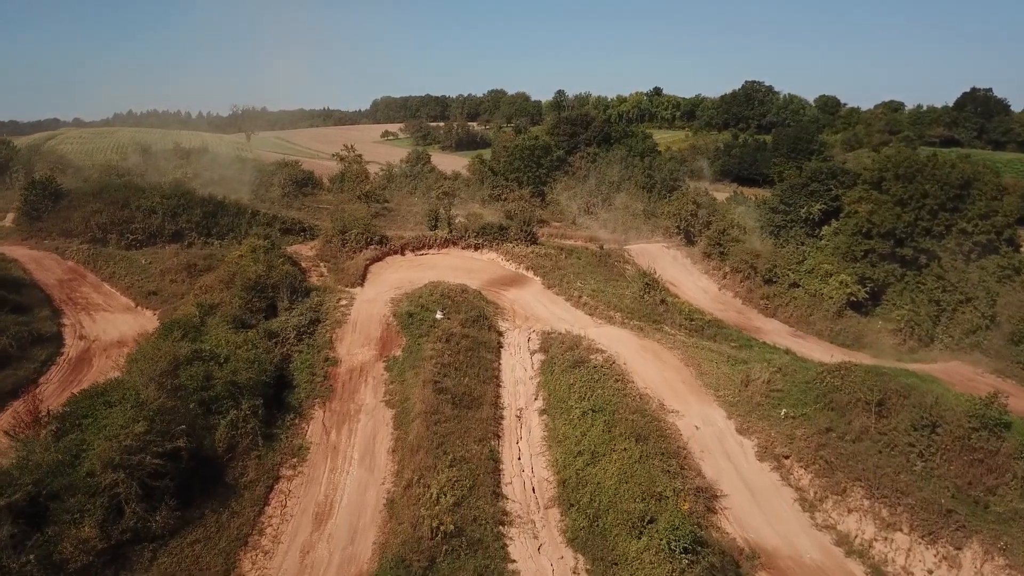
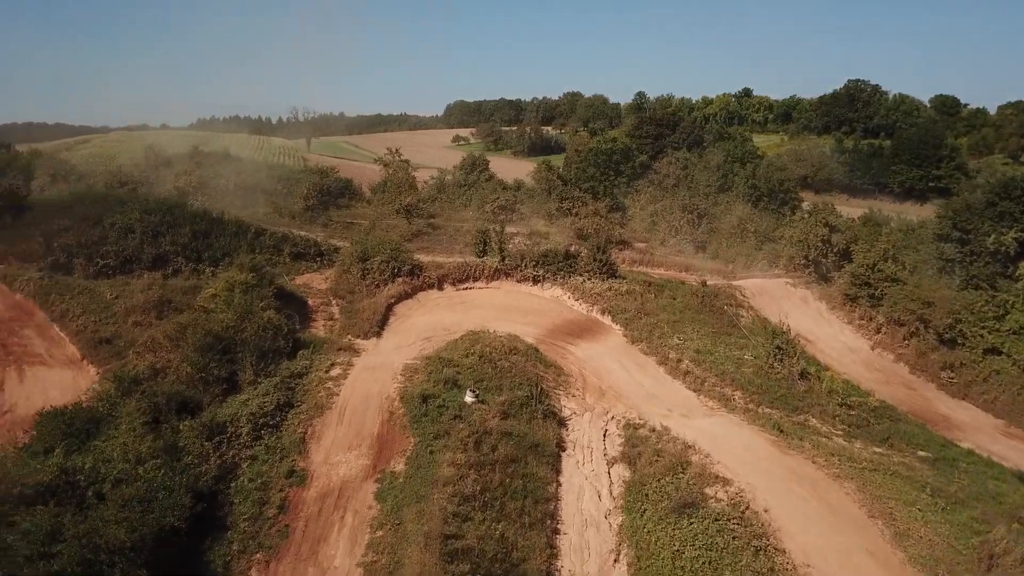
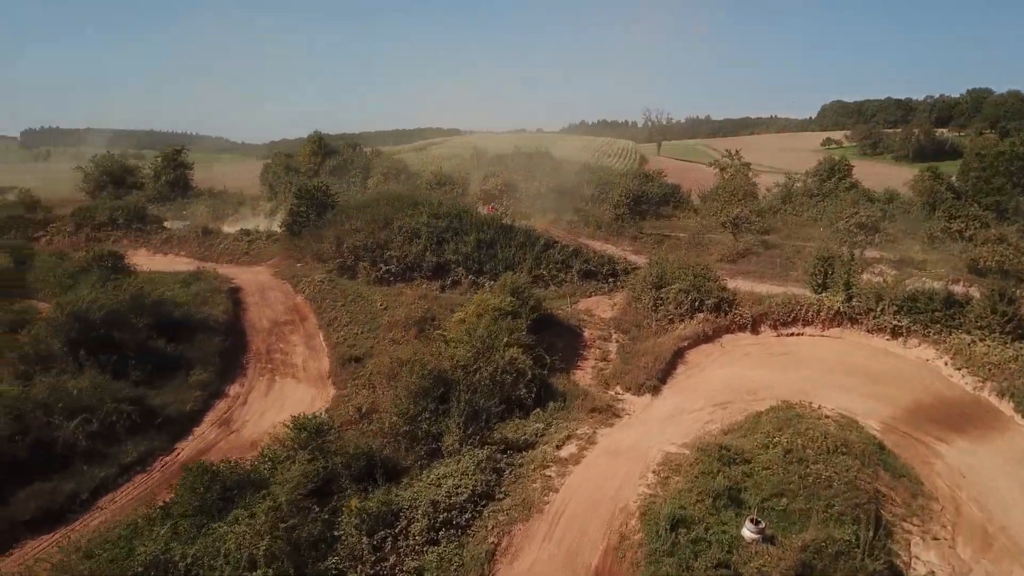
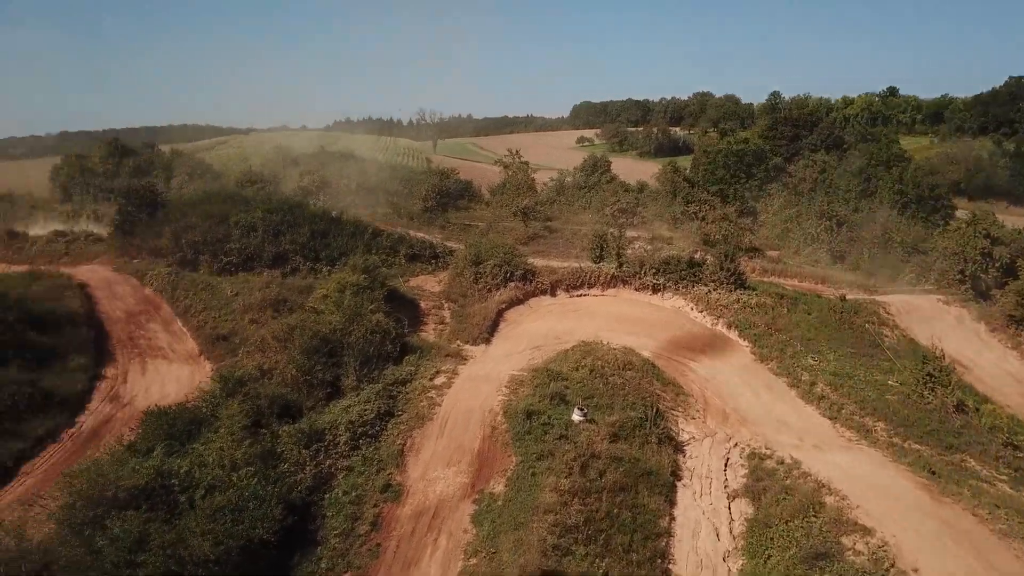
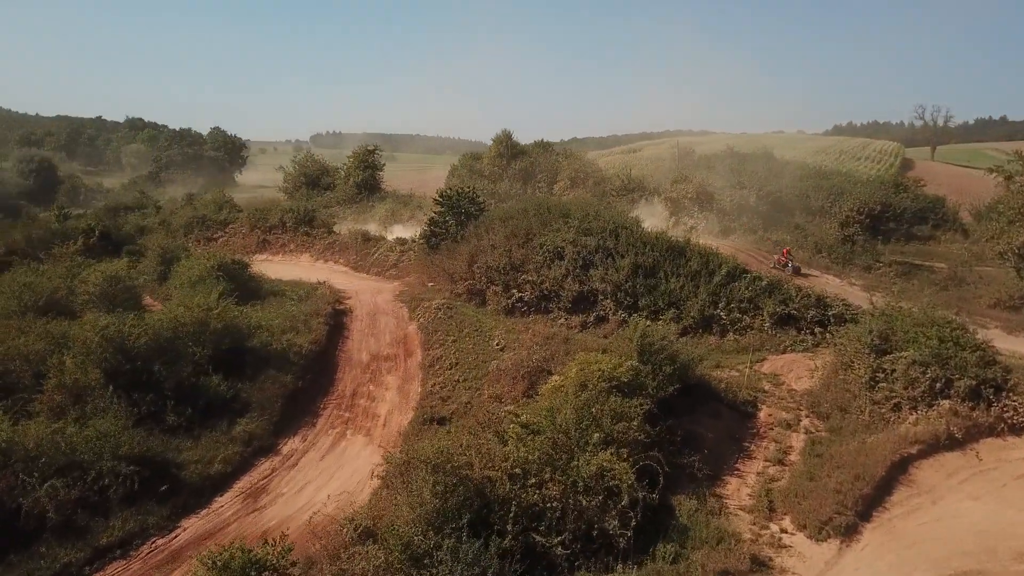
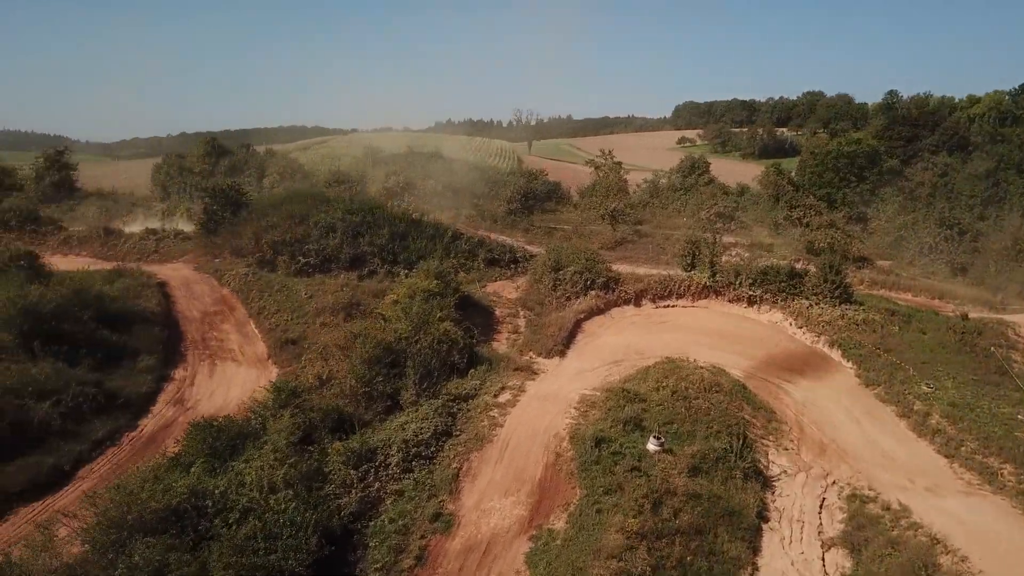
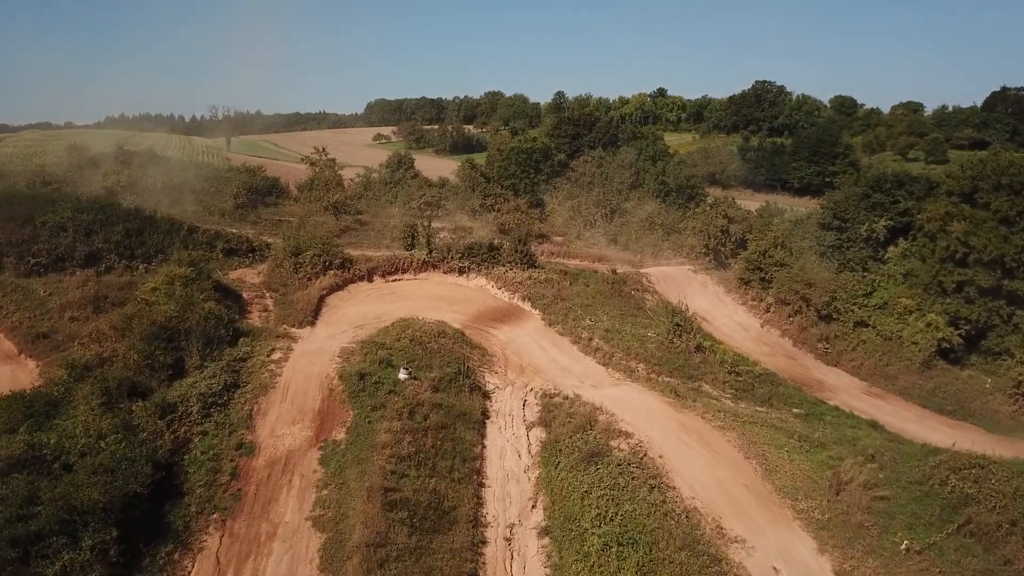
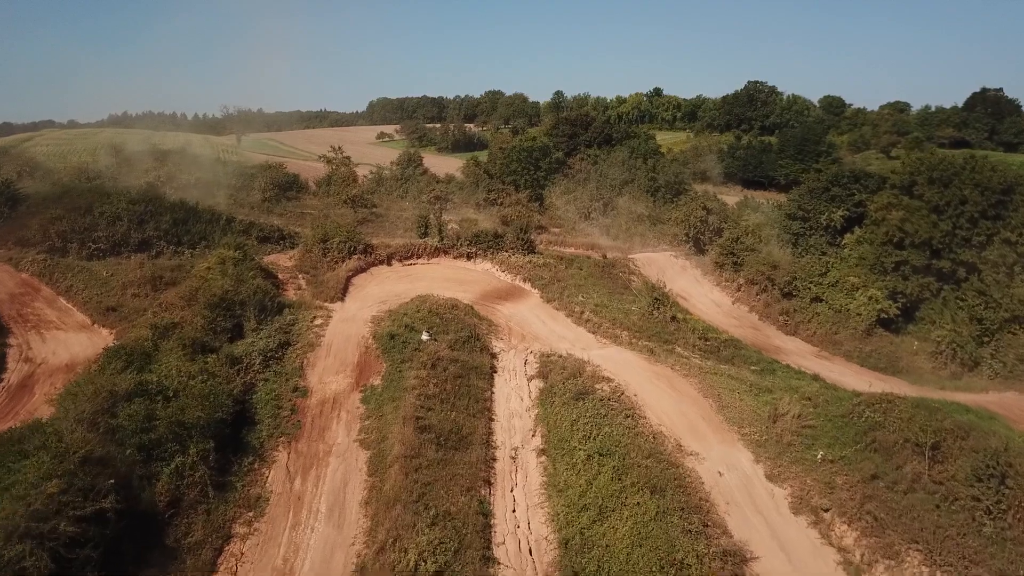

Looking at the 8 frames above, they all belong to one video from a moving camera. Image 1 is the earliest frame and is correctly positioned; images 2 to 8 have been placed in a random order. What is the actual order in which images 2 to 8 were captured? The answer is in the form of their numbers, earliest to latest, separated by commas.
8, 7, 2, 4, 6, 3, 5
